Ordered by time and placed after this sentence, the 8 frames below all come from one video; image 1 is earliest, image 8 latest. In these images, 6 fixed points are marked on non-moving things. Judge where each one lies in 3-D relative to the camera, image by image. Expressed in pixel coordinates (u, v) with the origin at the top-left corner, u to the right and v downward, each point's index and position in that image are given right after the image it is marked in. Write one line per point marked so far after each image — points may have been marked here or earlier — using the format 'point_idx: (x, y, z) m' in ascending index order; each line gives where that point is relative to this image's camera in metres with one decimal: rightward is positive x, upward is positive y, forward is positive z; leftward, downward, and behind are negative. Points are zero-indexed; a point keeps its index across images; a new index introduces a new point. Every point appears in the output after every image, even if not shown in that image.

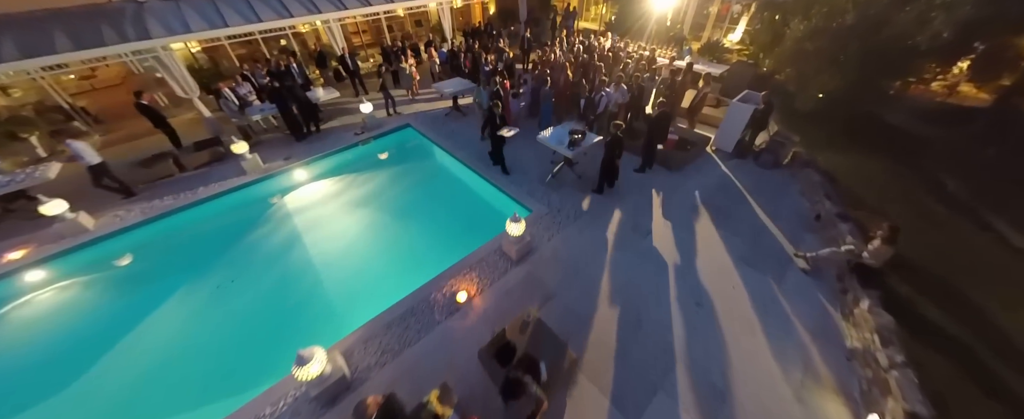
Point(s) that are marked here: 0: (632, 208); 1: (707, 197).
0: (+2.9, +0.1, +6.5) m
1: (+4.9, +0.3, +6.8) m
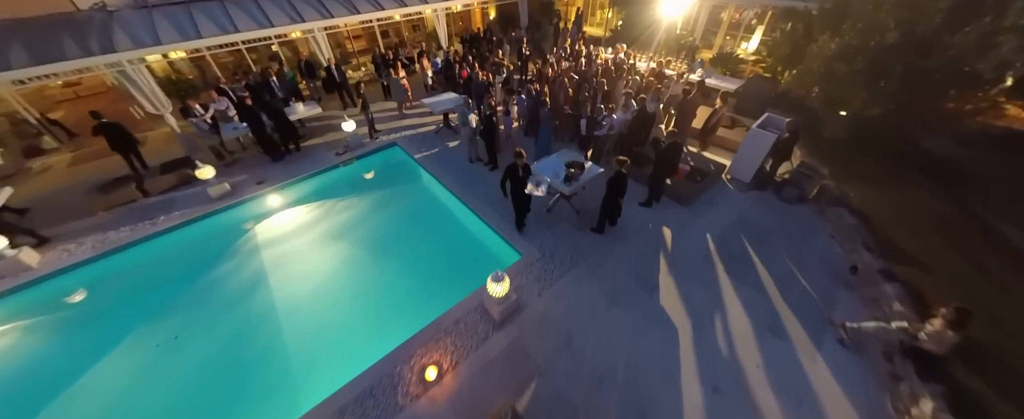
0: (+2.6, -0.9, +5.7) m
1: (+4.6, -0.7, +5.9) m
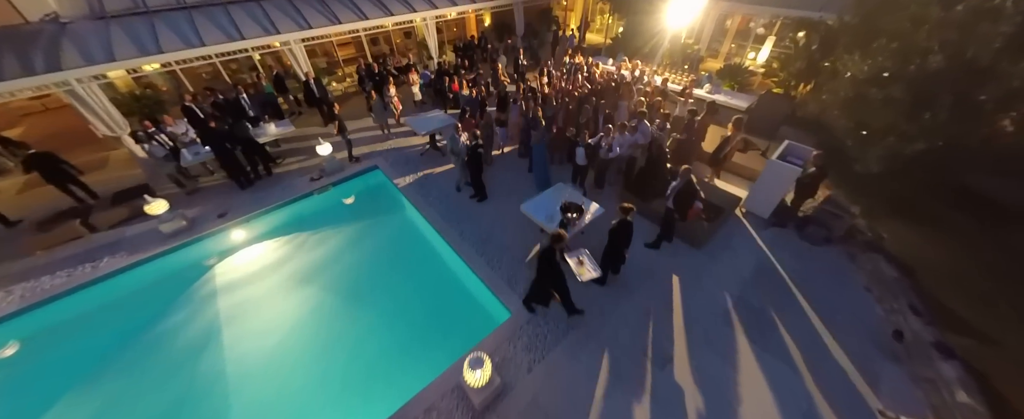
0: (+2.4, -1.8, +4.9) m
1: (+4.4, -1.6, +5.2) m
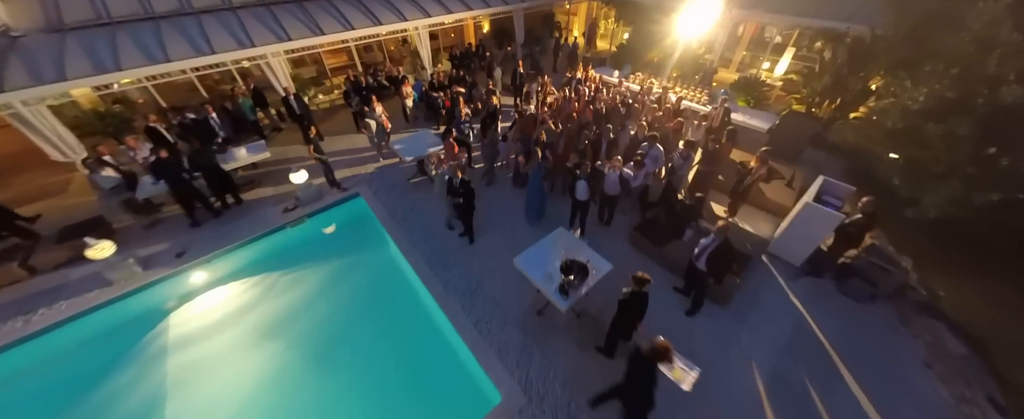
0: (+2.2, -2.8, +4.1) m
1: (+4.2, -2.5, +4.3) m
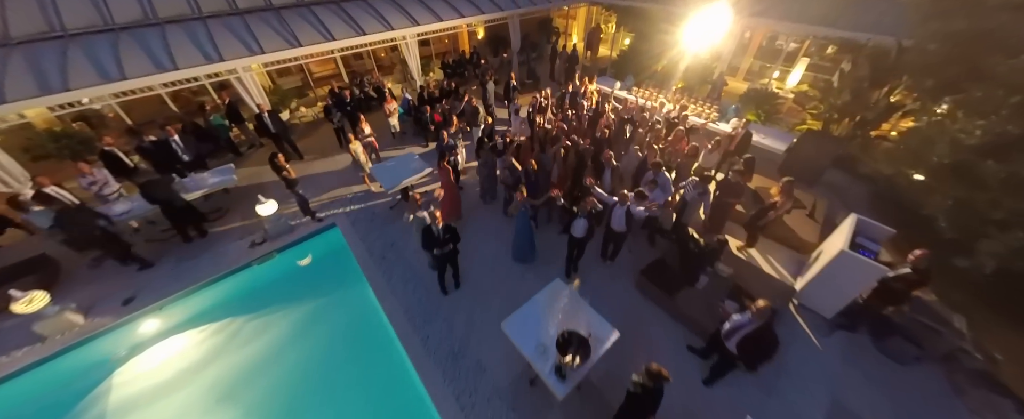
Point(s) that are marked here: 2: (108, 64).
0: (+2.1, -3.6, +3.4) m
1: (+4.1, -3.3, +3.6) m
2: (-10.3, +3.7, +6.9) m
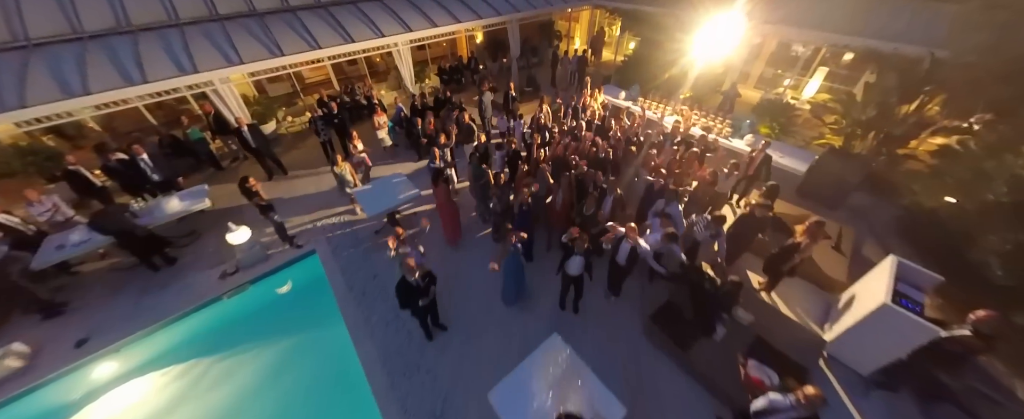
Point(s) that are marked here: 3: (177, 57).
0: (+1.9, -4.2, +2.9) m
1: (+3.9, -4.0, +3.1) m
2: (-10.4, +3.1, +6.3) m
3: (-8.9, +4.1, +7.2) m
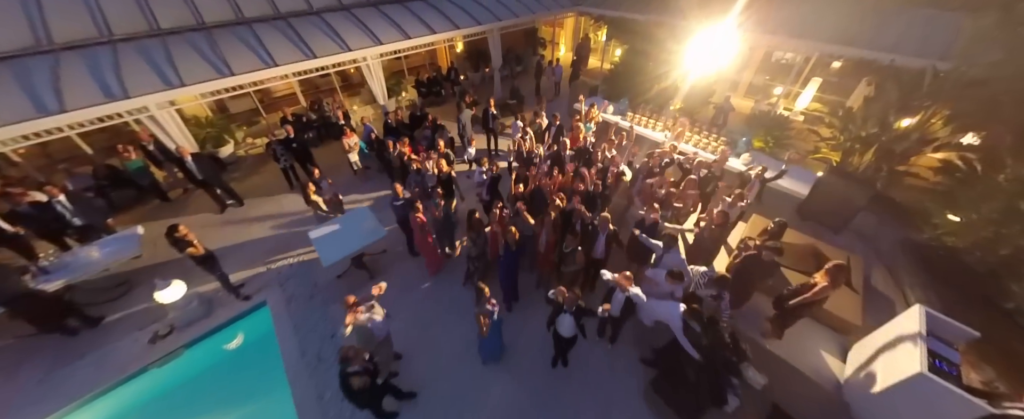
0: (+1.7, -4.9, +2.2) m
1: (+3.7, -4.7, +2.5) m
2: (-10.9, +2.1, +5.4) m
3: (-9.5, +3.0, +6.3) m
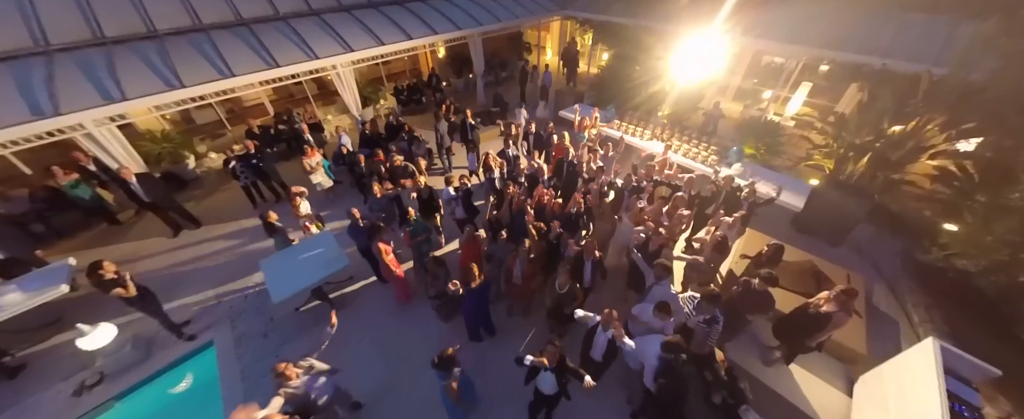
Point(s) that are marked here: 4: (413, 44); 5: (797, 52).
0: (+1.4, -5.3, +1.7) m
1: (+3.4, -5.0, +2.0) m
2: (-11.4, +1.4, +4.7) m
3: (-10.0, +2.4, +5.6) m
4: (-3.3, +5.5, +8.9) m
5: (+8.1, +4.5, +7.6) m
